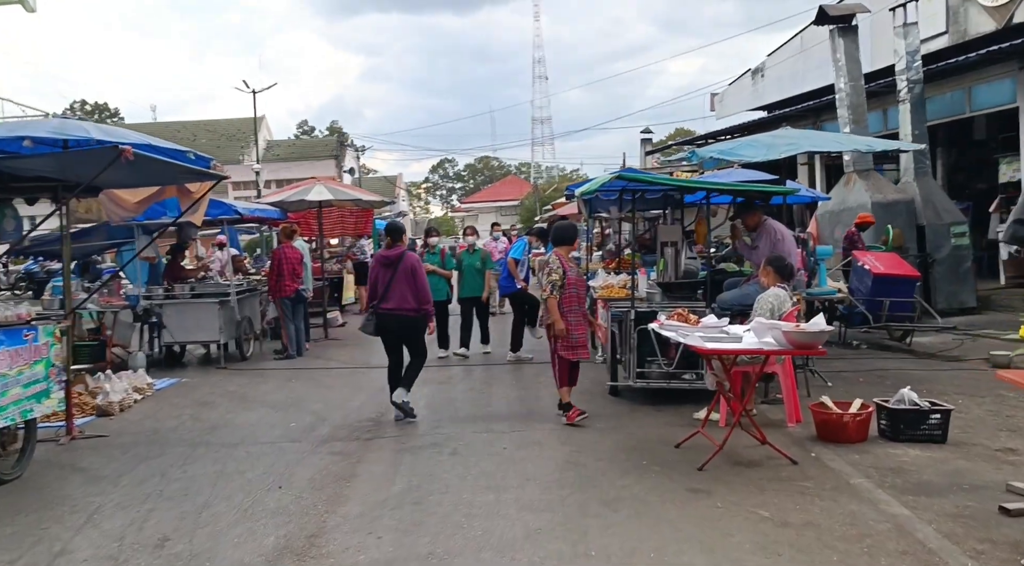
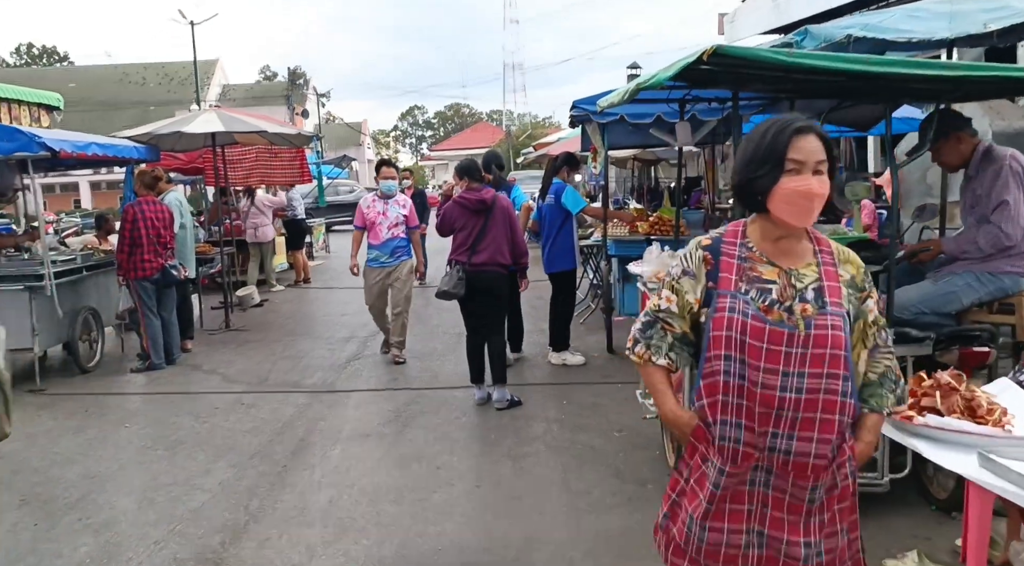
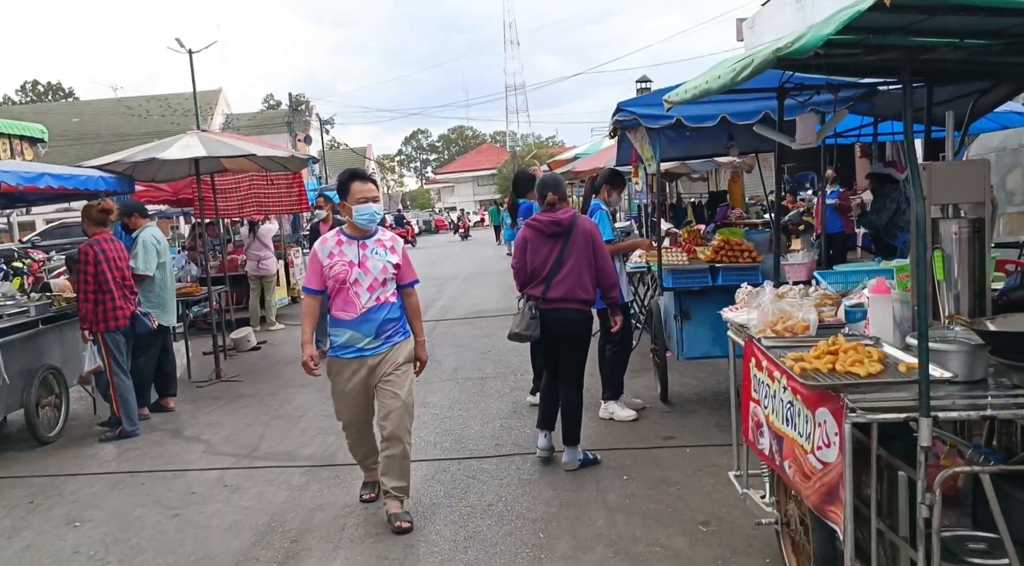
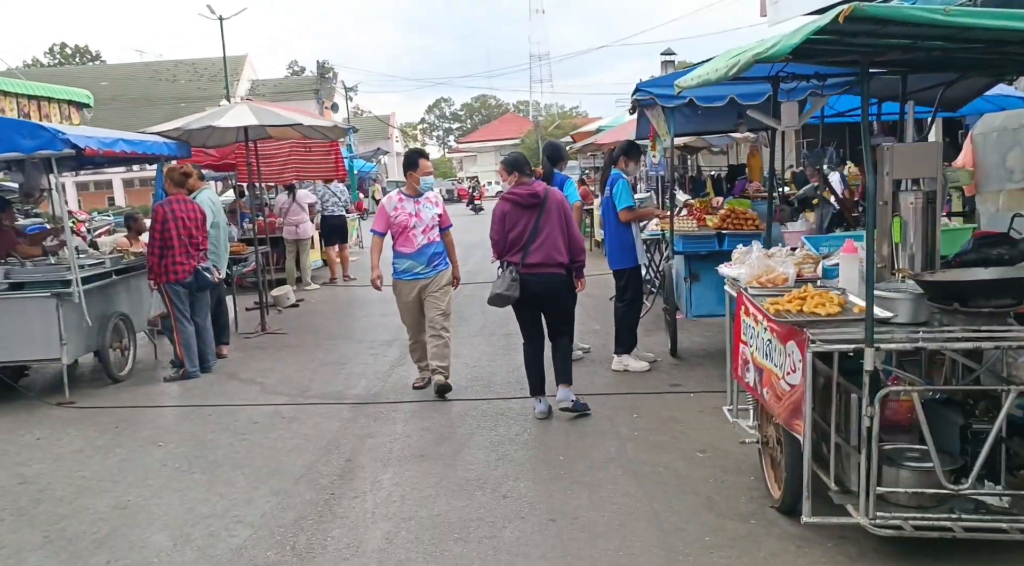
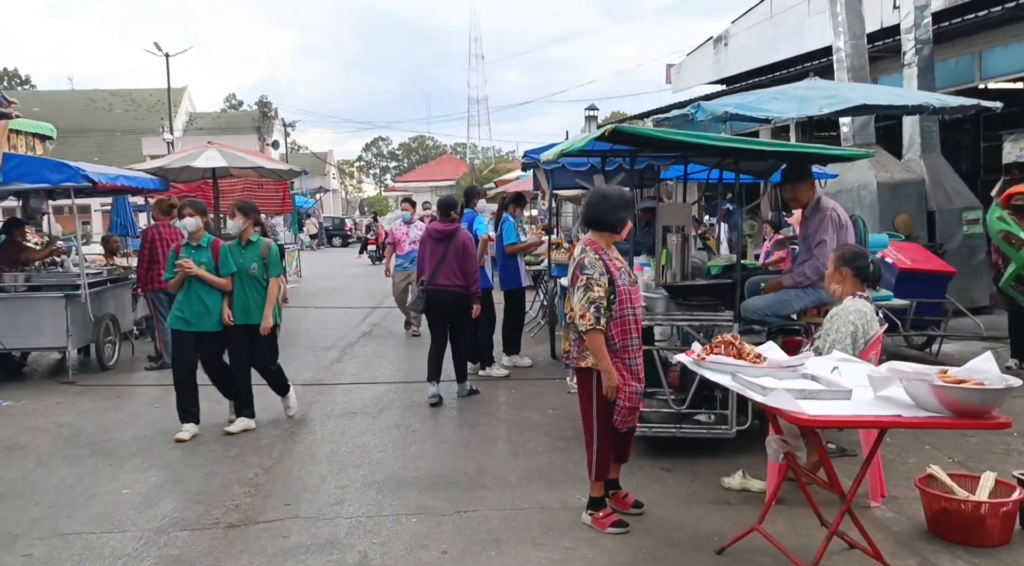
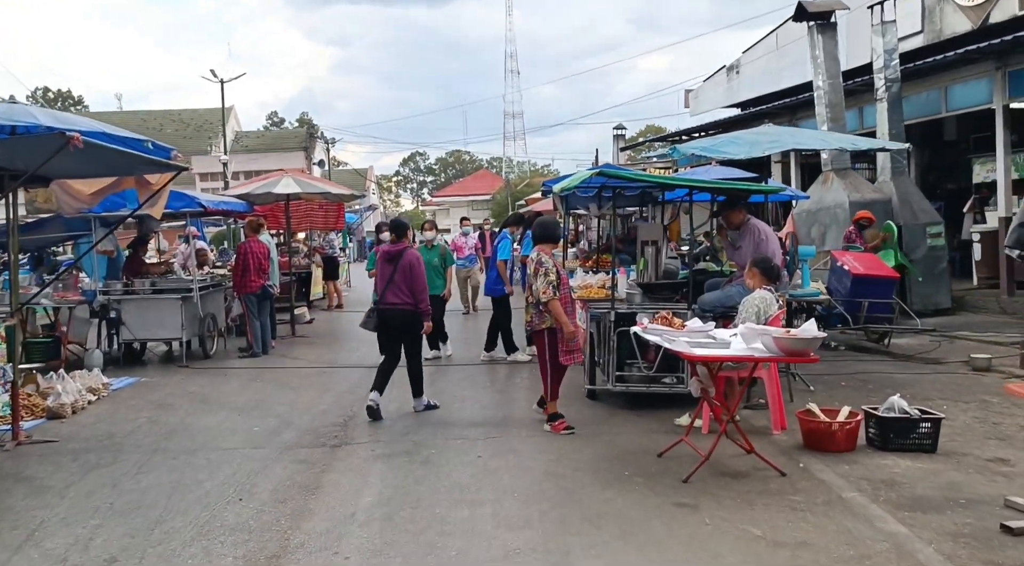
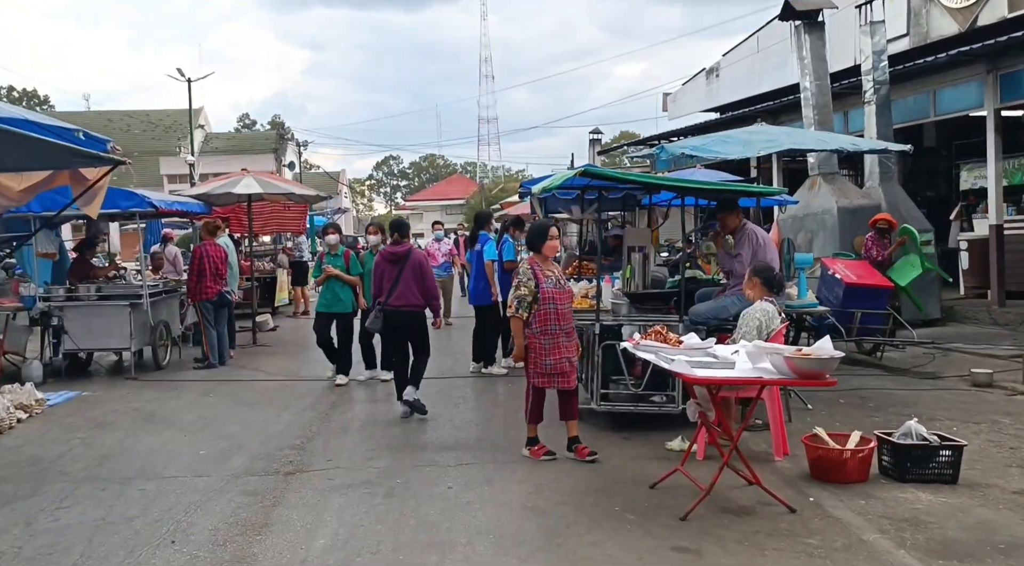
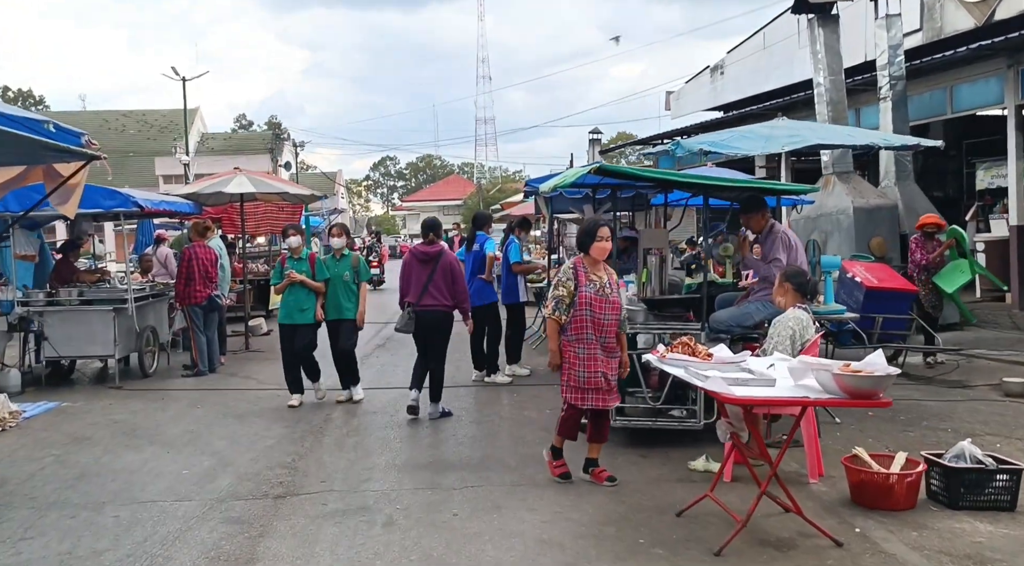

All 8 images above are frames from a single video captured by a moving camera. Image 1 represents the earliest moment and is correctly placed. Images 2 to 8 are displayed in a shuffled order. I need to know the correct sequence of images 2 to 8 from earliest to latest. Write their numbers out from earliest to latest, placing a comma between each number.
6, 7, 8, 5, 2, 4, 3
